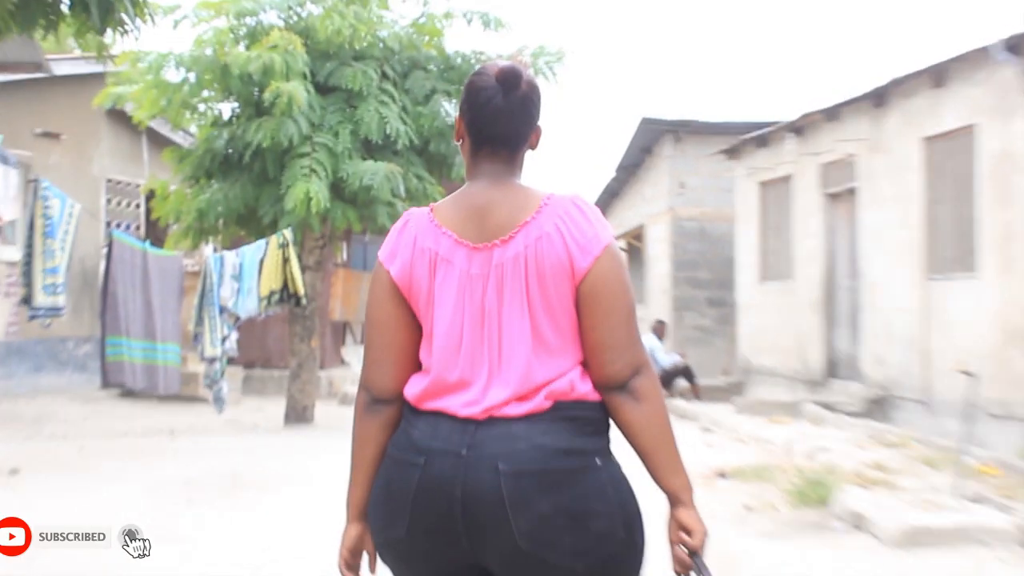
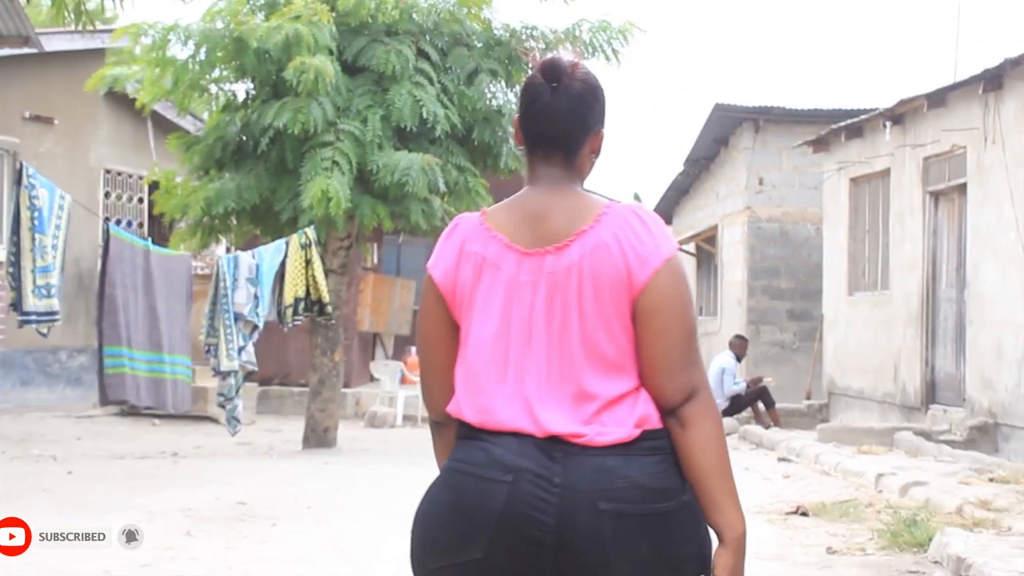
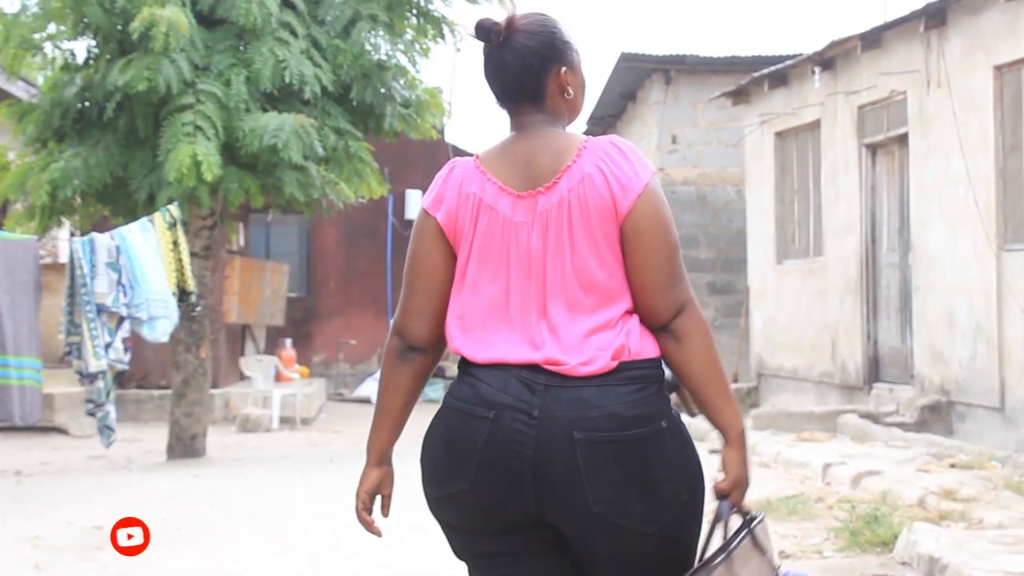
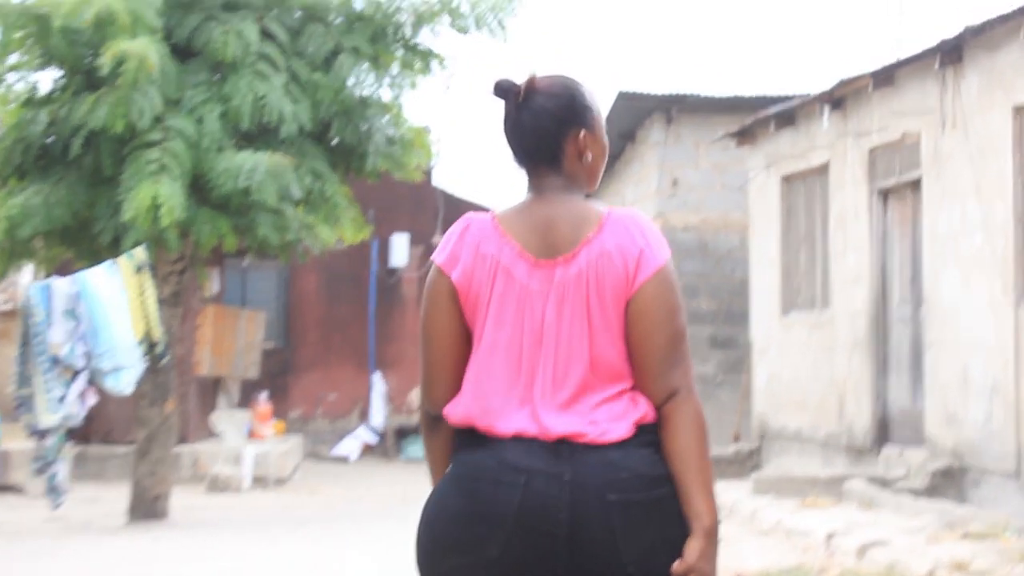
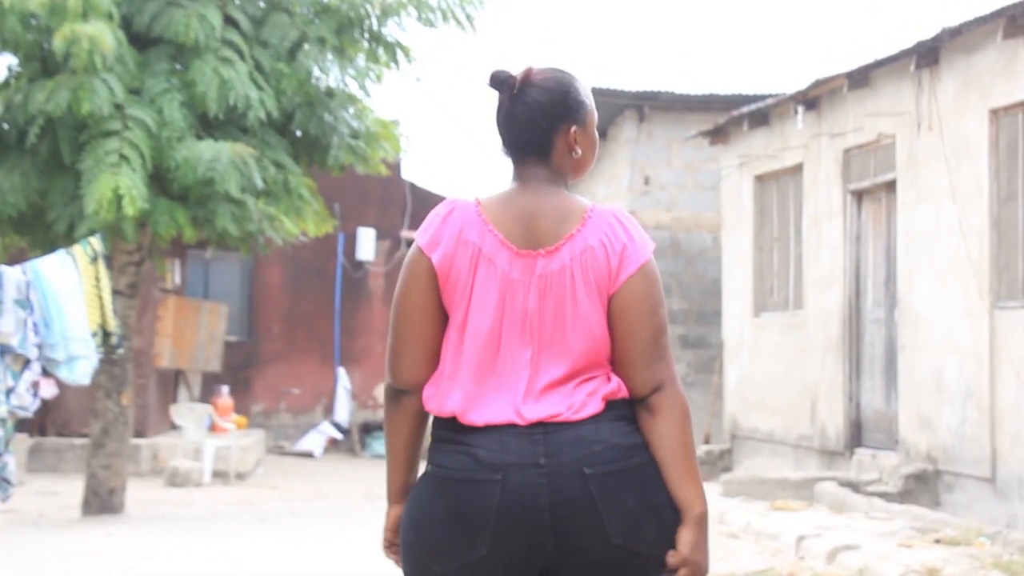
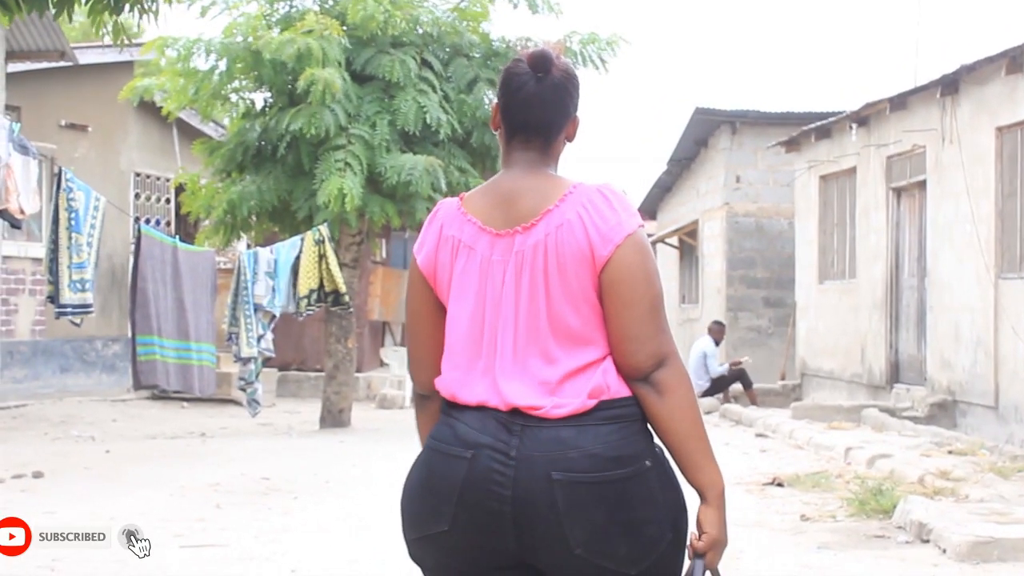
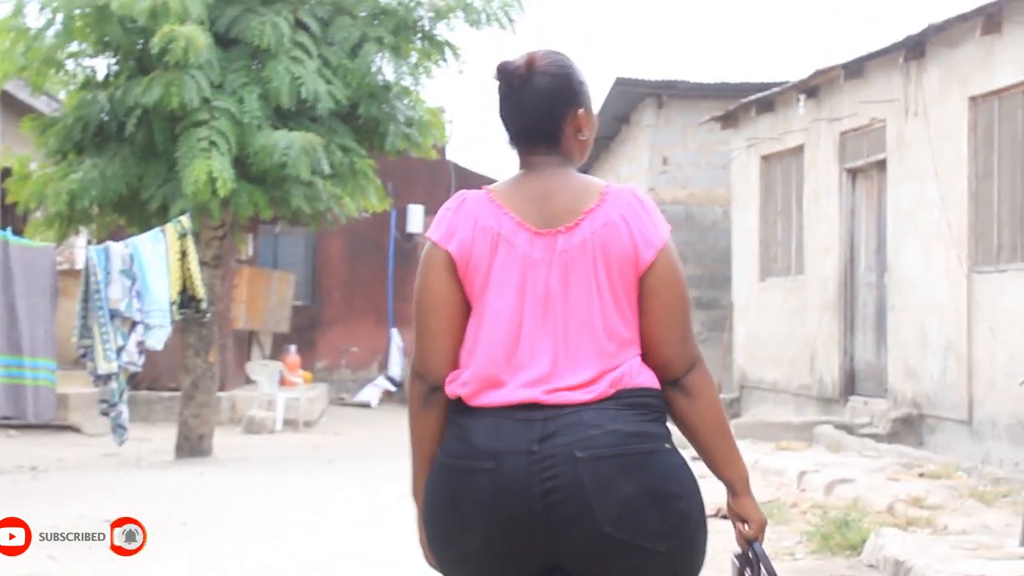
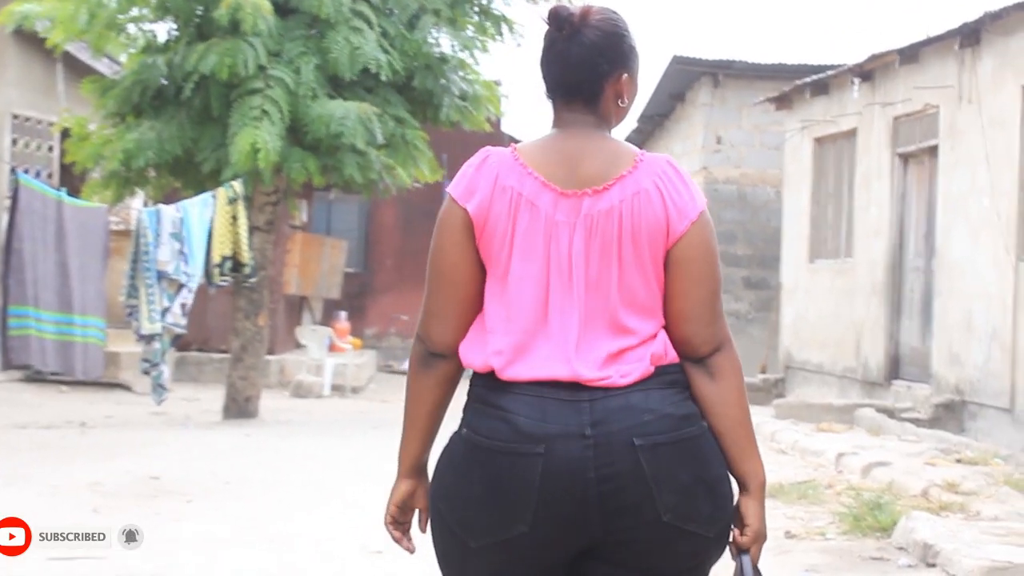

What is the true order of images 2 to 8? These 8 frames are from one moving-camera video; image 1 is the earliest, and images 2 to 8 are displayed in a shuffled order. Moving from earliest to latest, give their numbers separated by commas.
6, 2, 8, 7, 3, 4, 5
